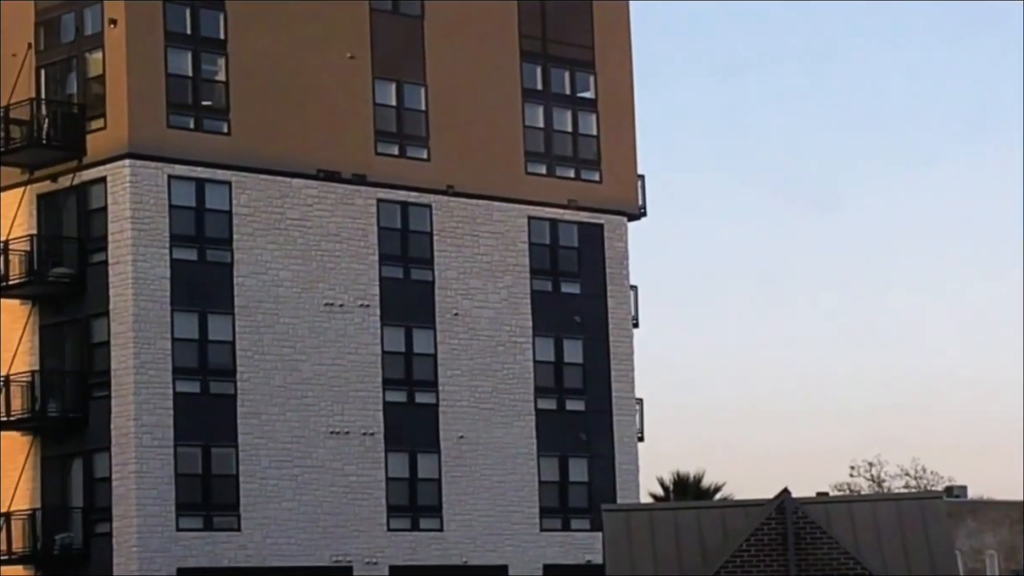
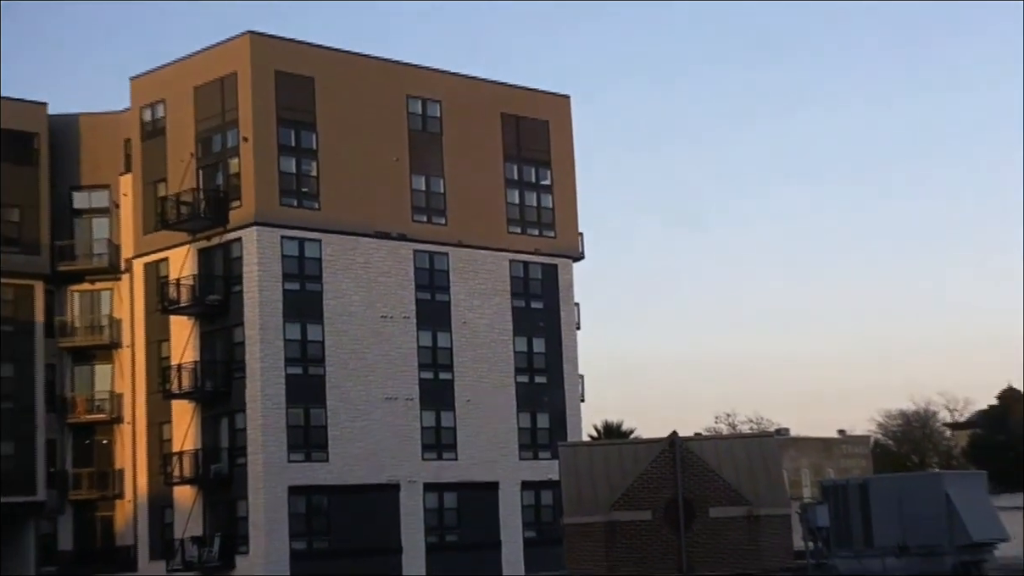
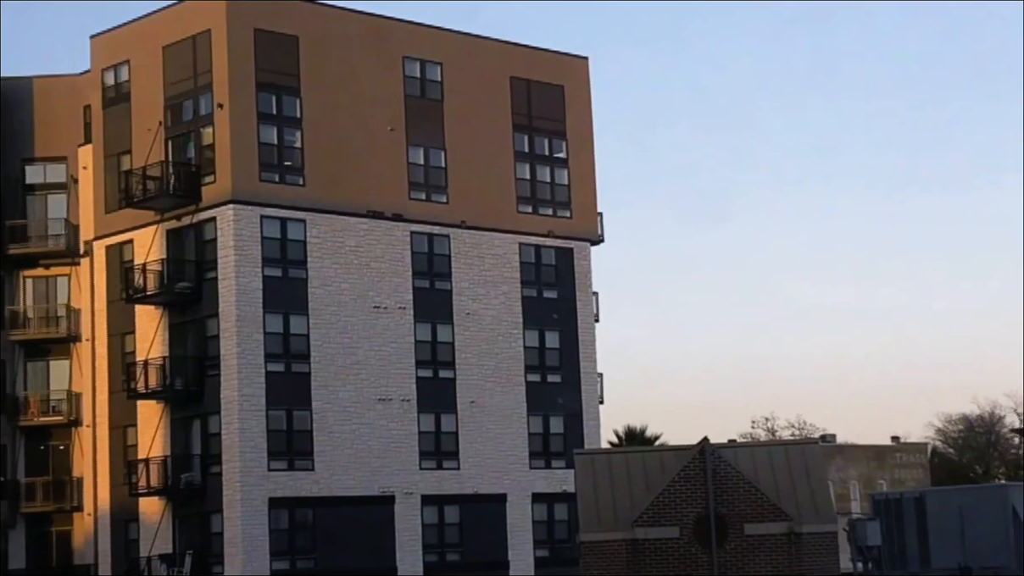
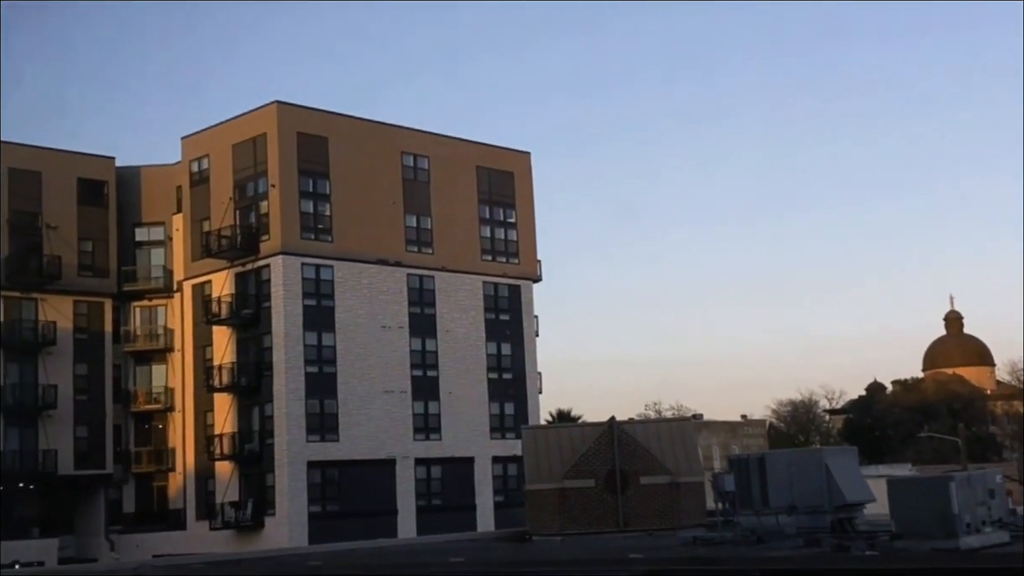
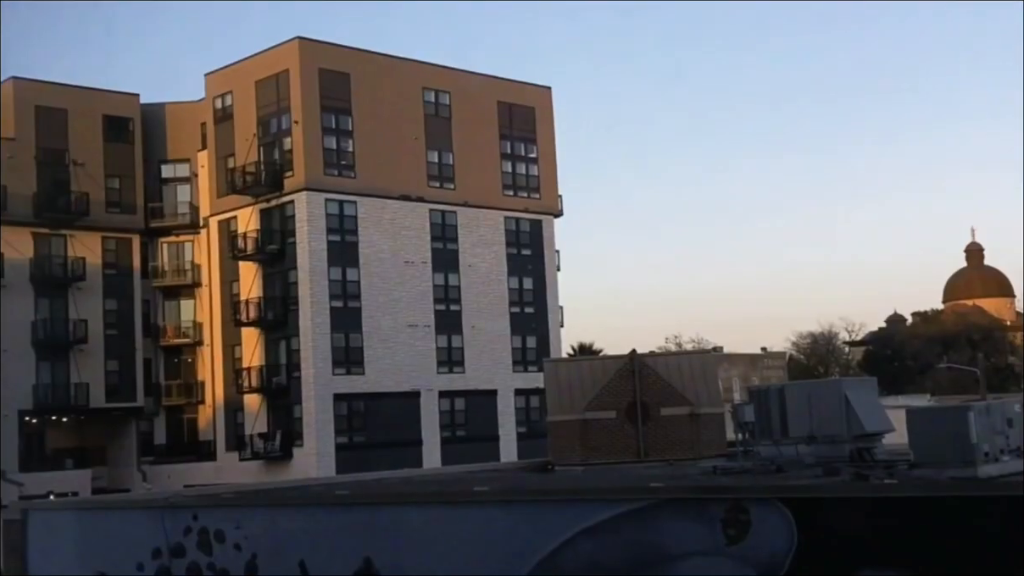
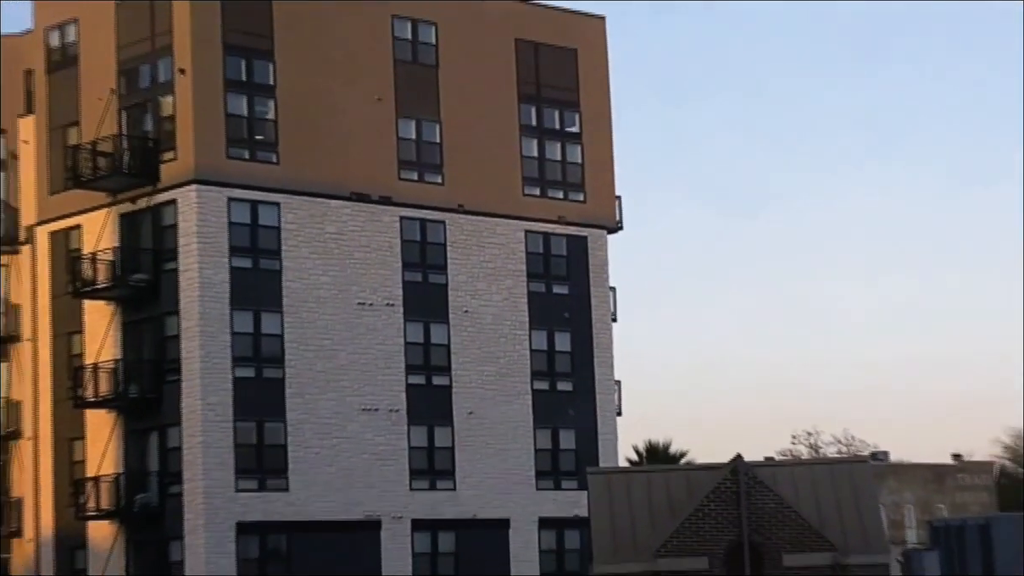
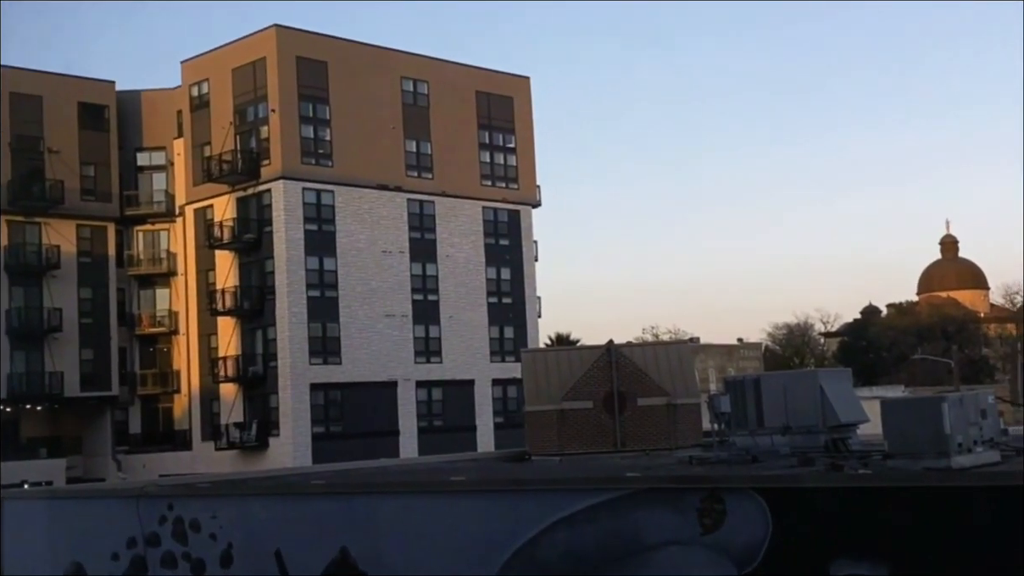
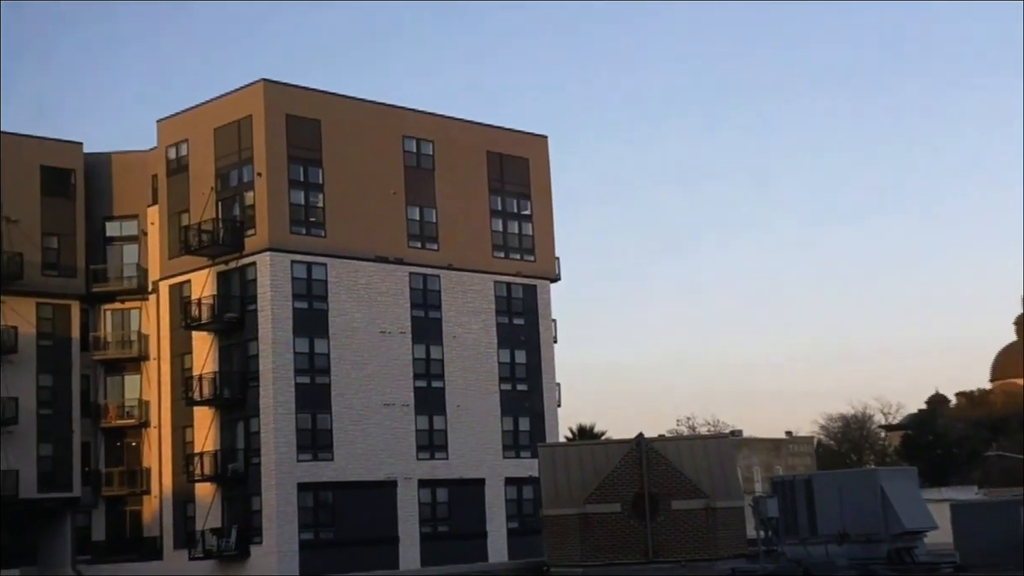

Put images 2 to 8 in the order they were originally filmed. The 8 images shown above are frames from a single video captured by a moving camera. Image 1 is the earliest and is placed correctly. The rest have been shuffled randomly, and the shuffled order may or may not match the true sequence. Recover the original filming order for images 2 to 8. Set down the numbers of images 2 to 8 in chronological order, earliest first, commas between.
6, 3, 2, 8, 4, 5, 7
